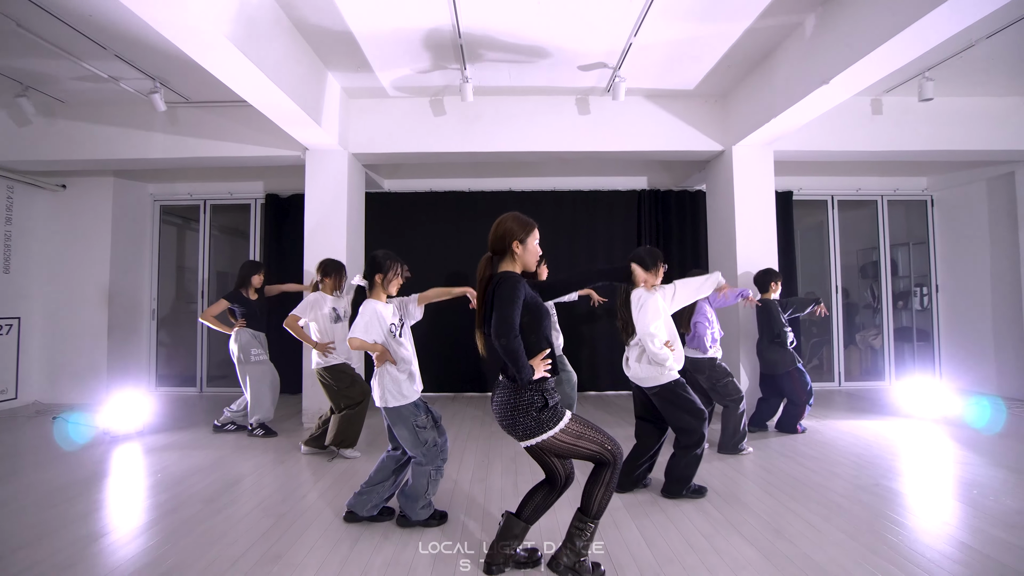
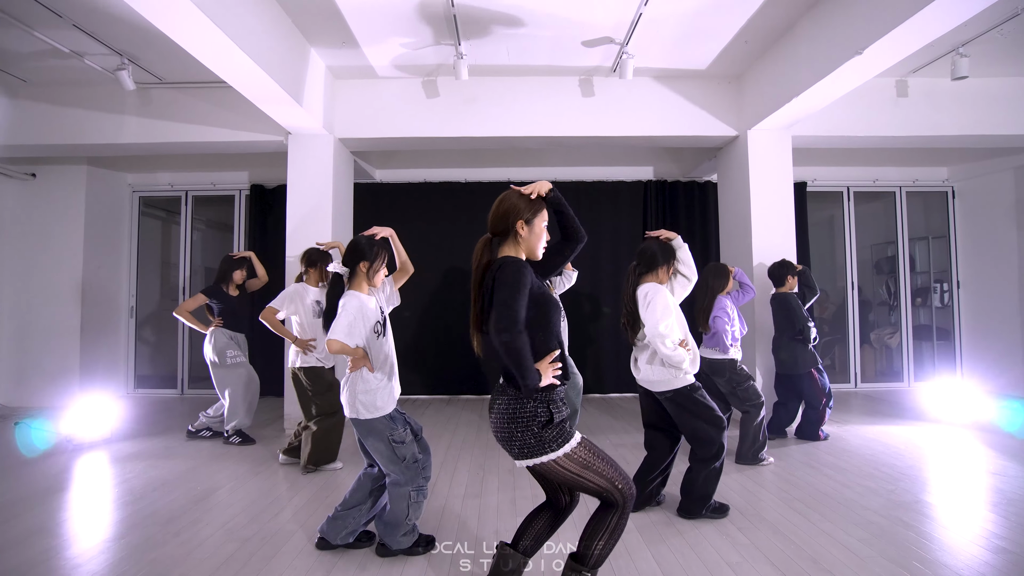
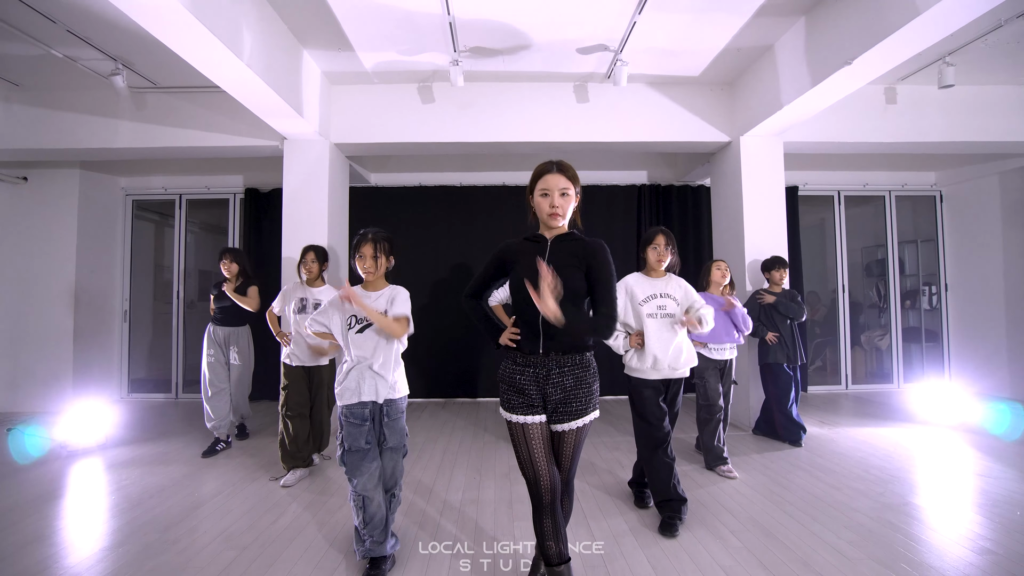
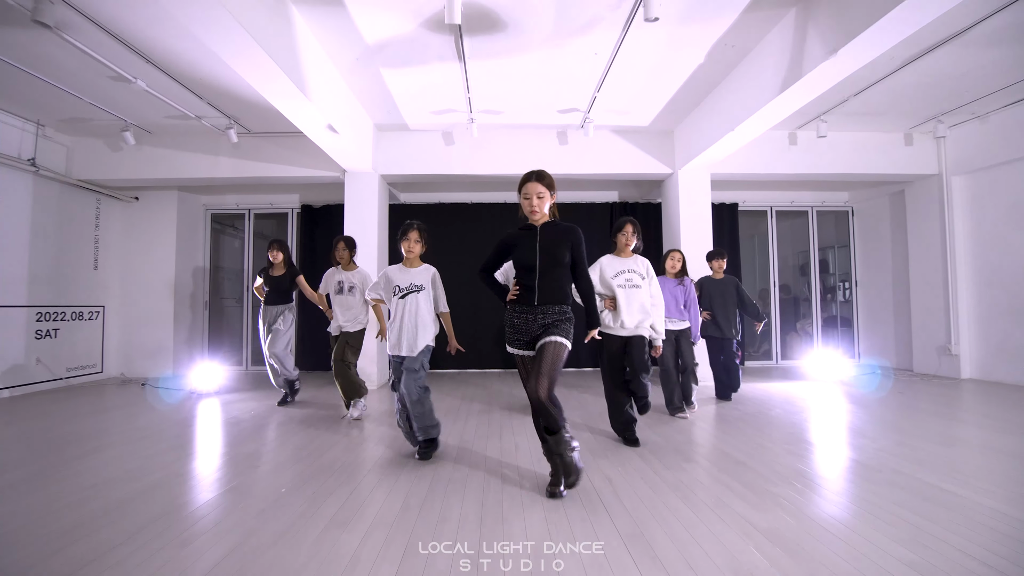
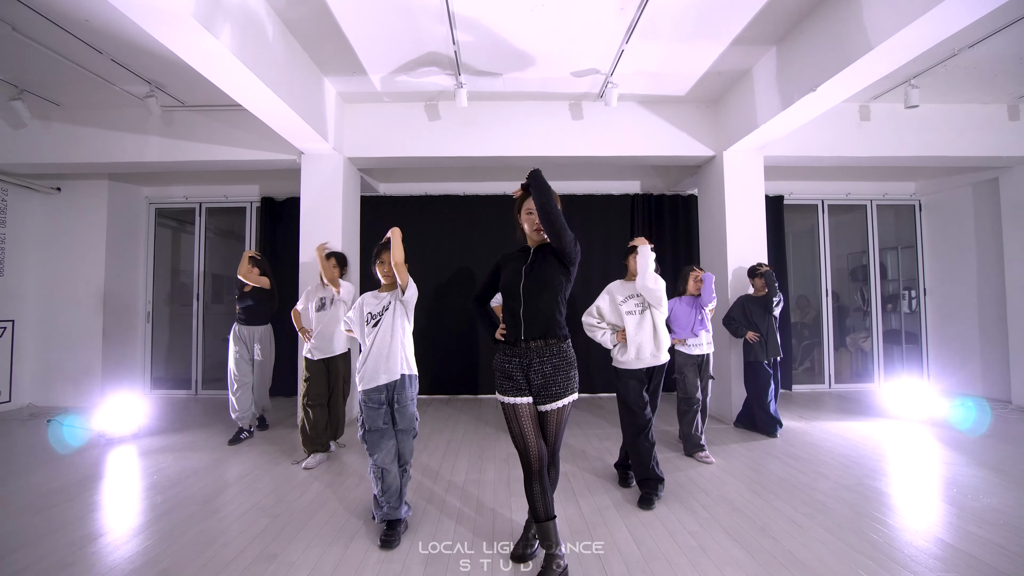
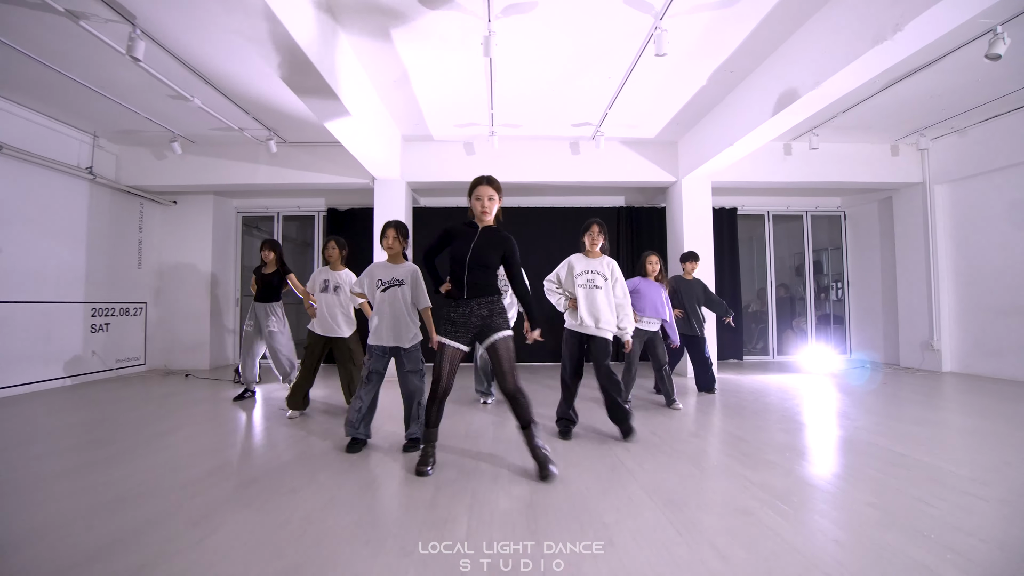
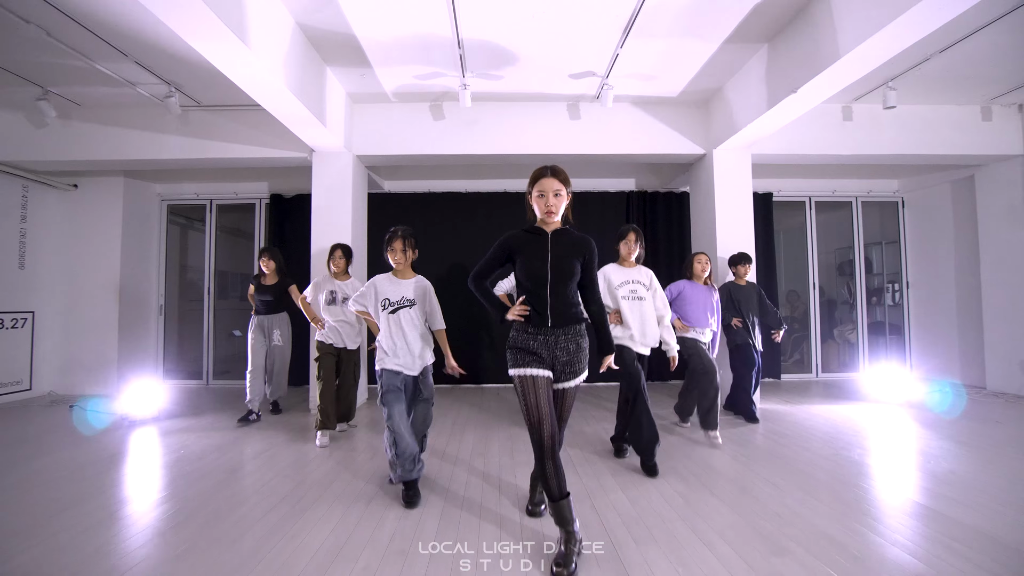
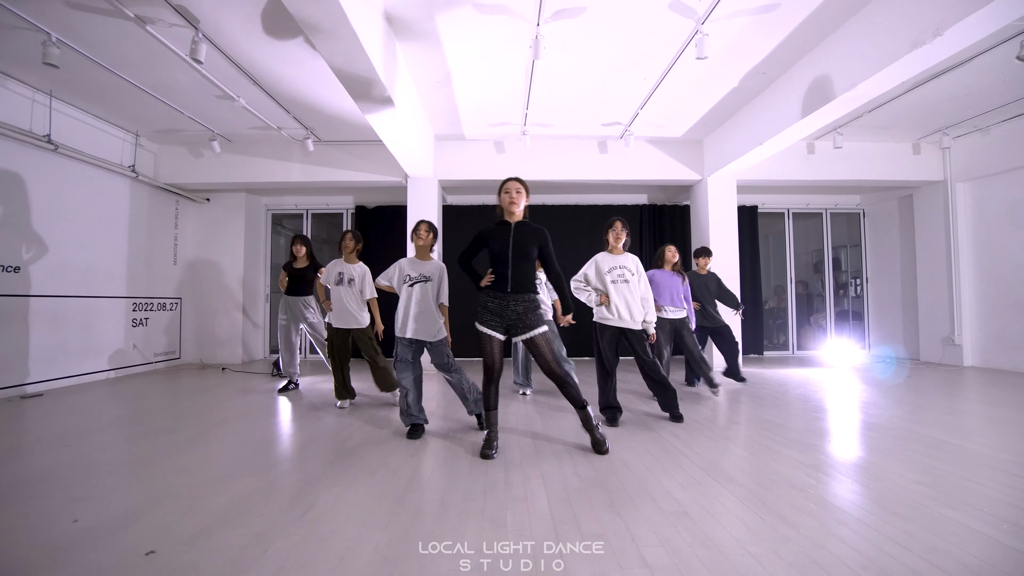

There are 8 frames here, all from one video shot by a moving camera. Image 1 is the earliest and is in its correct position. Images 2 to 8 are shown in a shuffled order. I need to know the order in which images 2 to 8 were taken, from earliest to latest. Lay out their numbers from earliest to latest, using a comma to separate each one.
2, 5, 3, 7, 4, 6, 8
